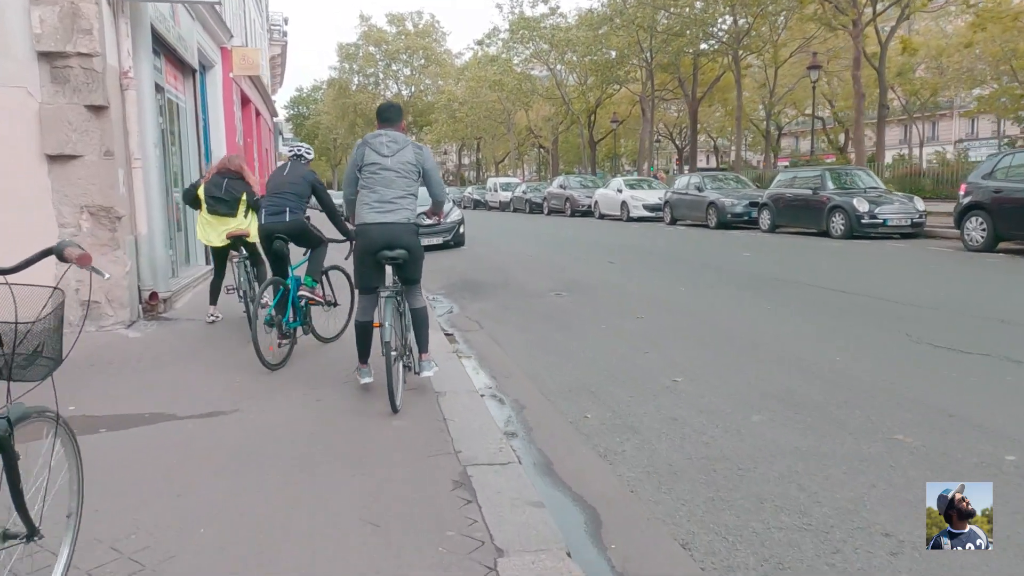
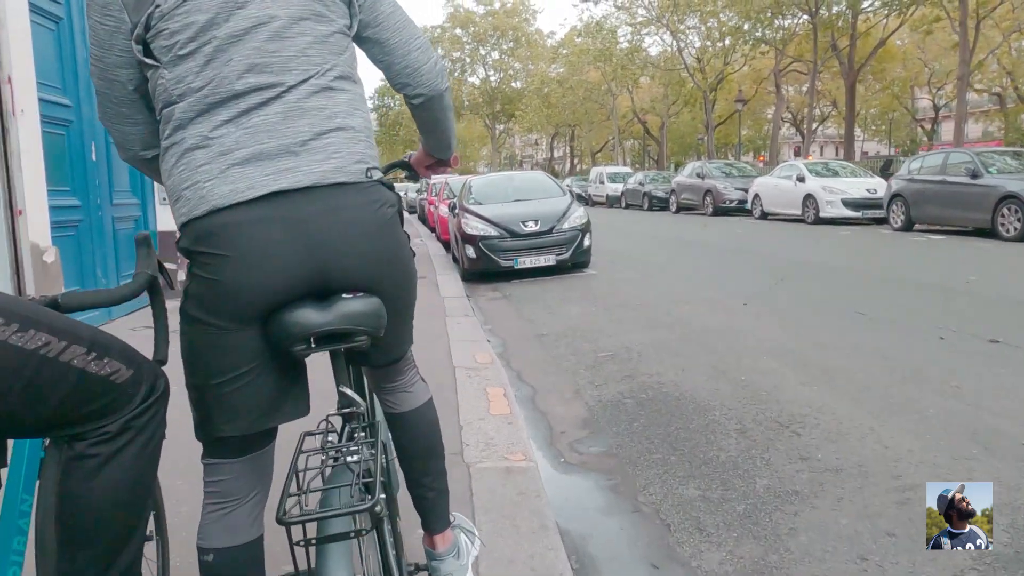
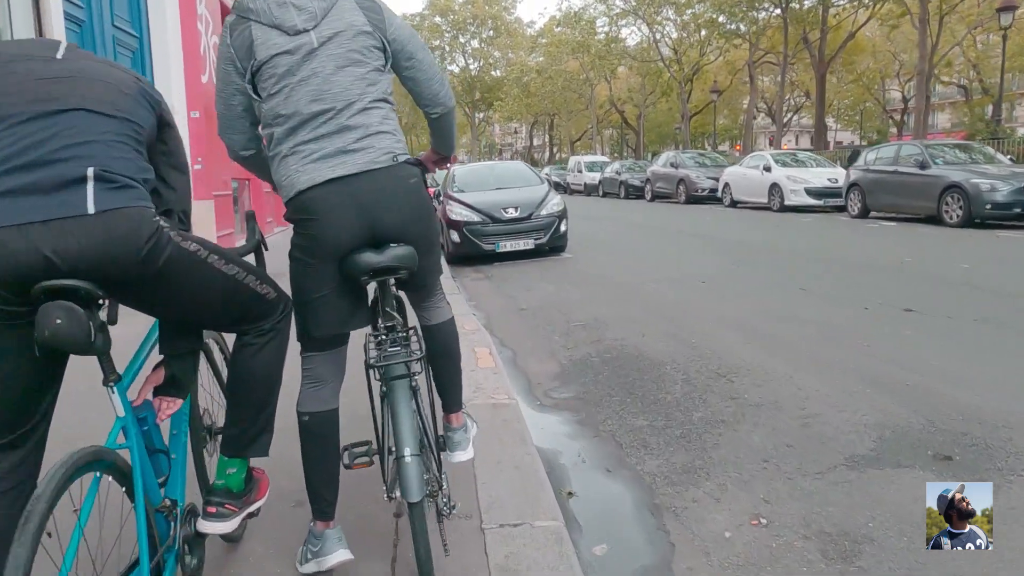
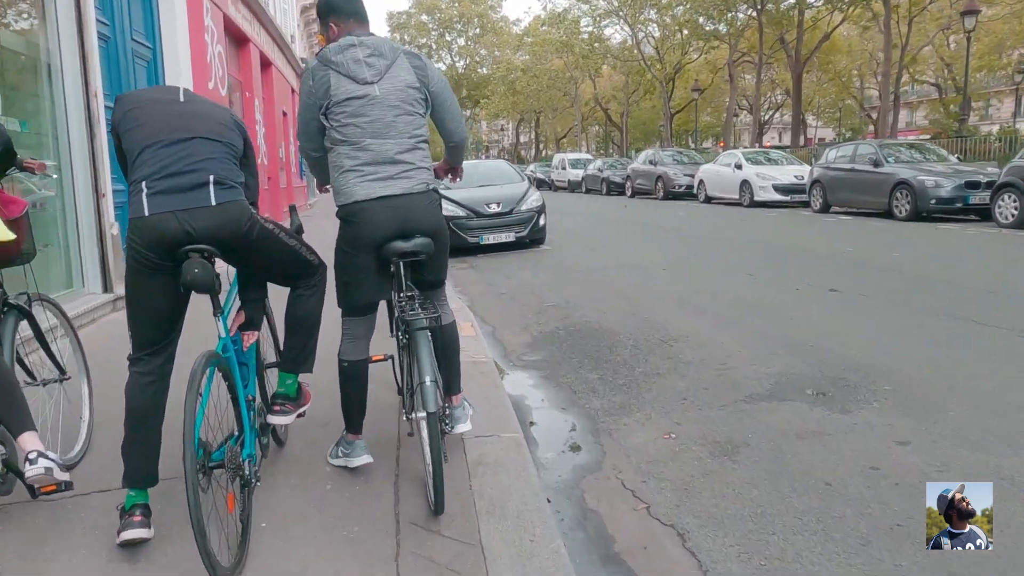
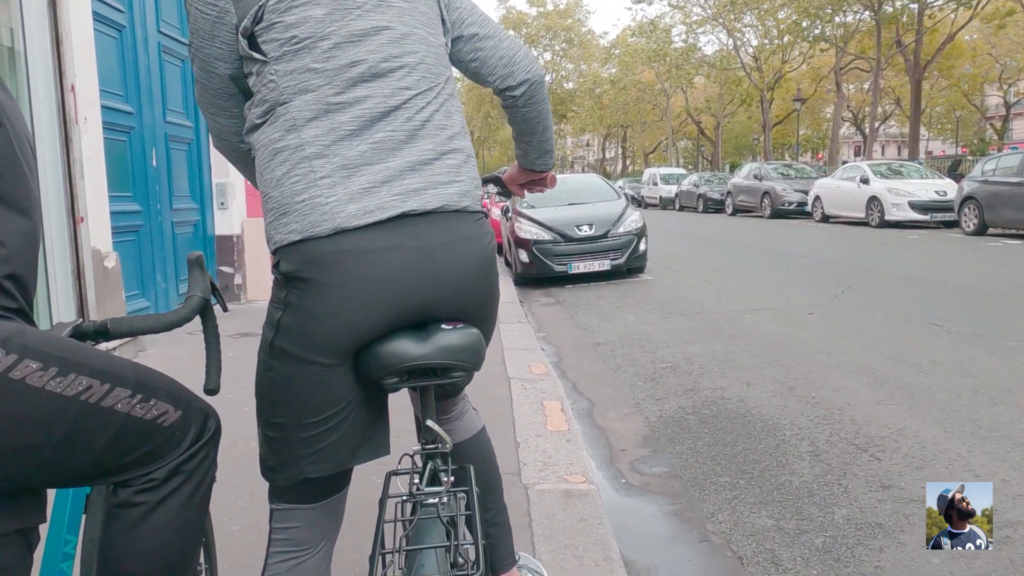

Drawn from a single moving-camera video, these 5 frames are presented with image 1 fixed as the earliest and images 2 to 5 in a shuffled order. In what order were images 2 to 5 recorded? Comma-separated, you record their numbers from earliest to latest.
4, 3, 2, 5
